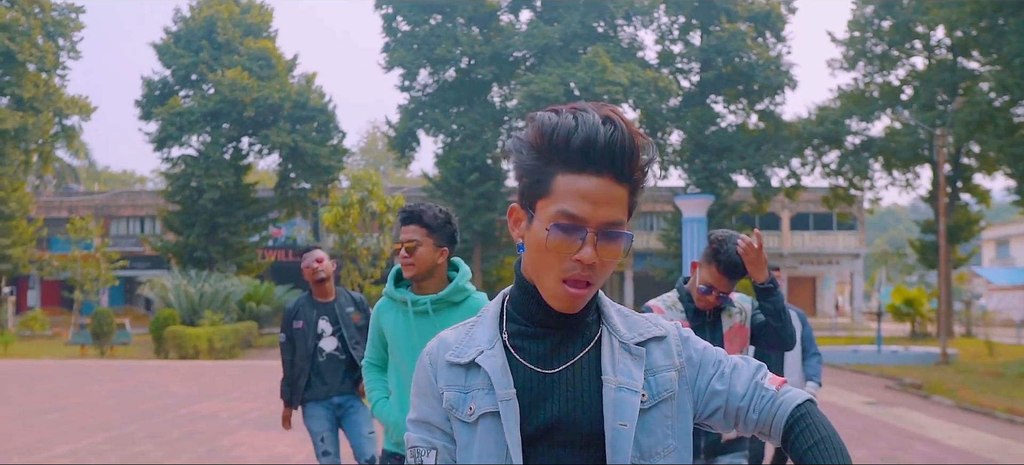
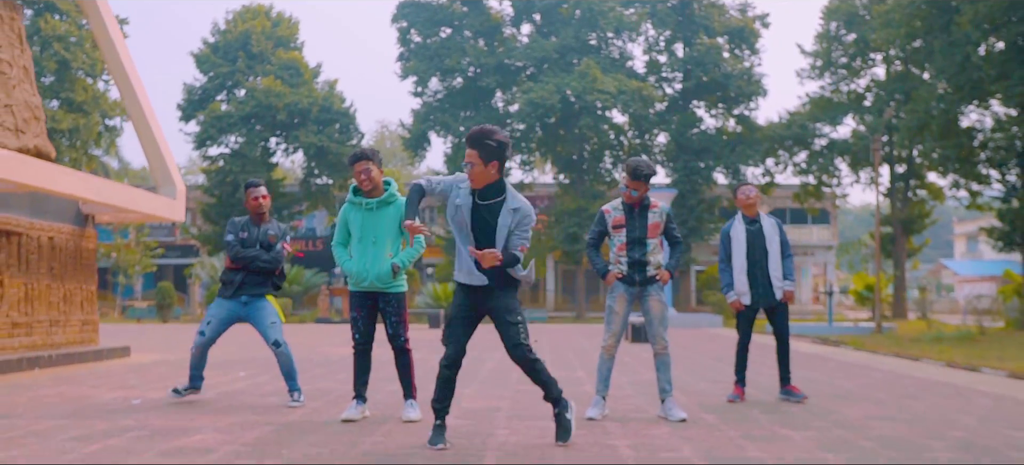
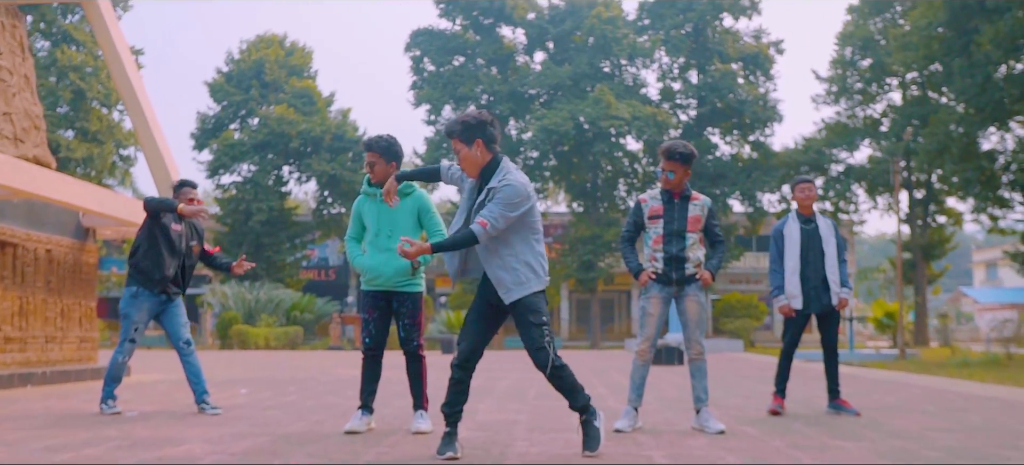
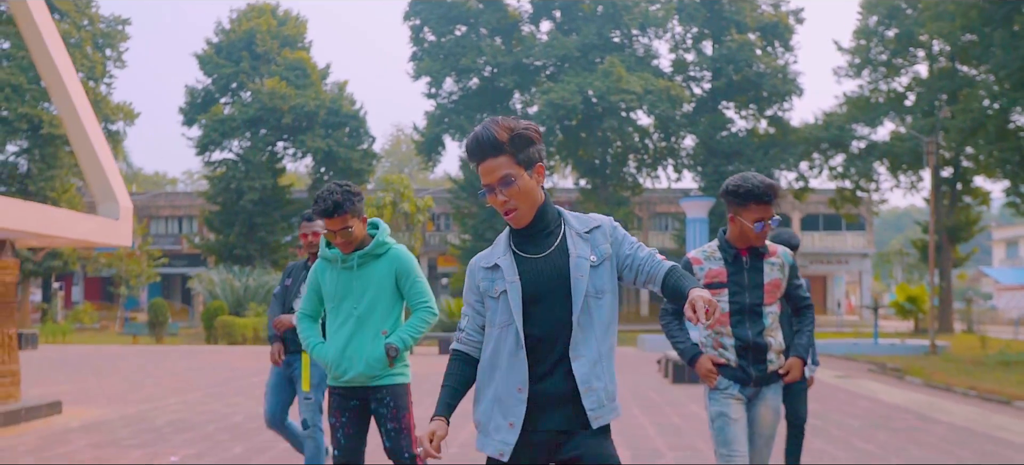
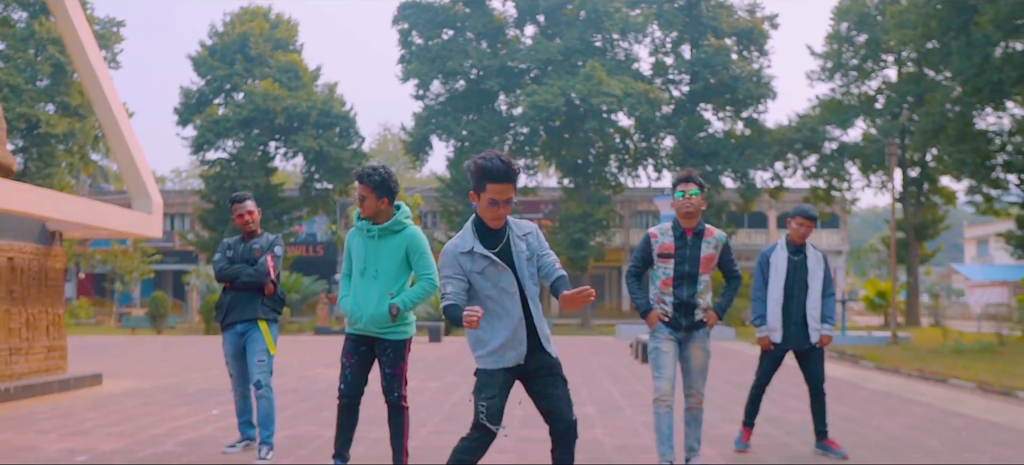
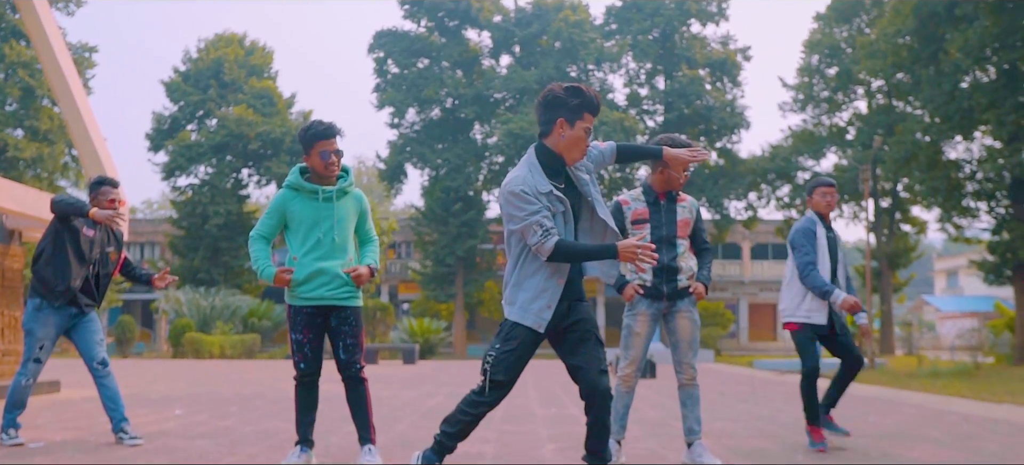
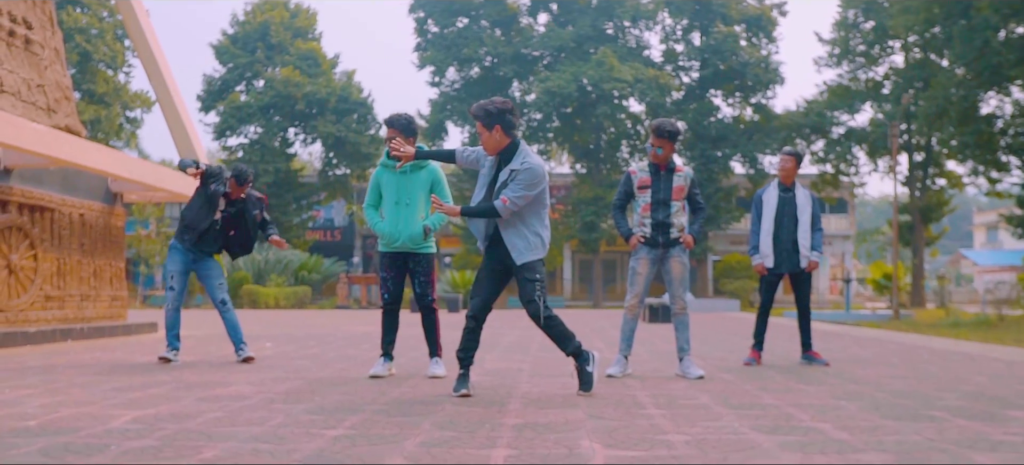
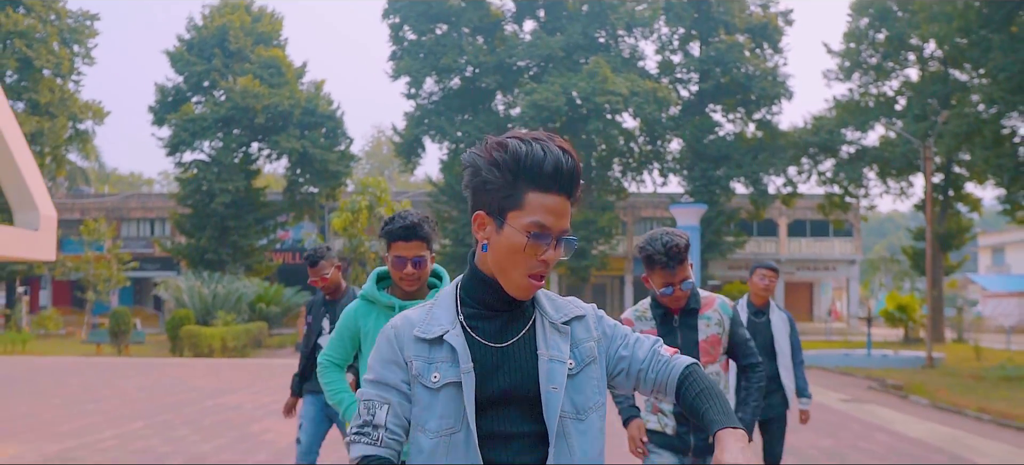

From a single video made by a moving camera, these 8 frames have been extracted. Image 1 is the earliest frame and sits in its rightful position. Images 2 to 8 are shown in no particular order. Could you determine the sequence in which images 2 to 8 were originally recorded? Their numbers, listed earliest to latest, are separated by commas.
8, 4, 5, 2, 7, 3, 6
